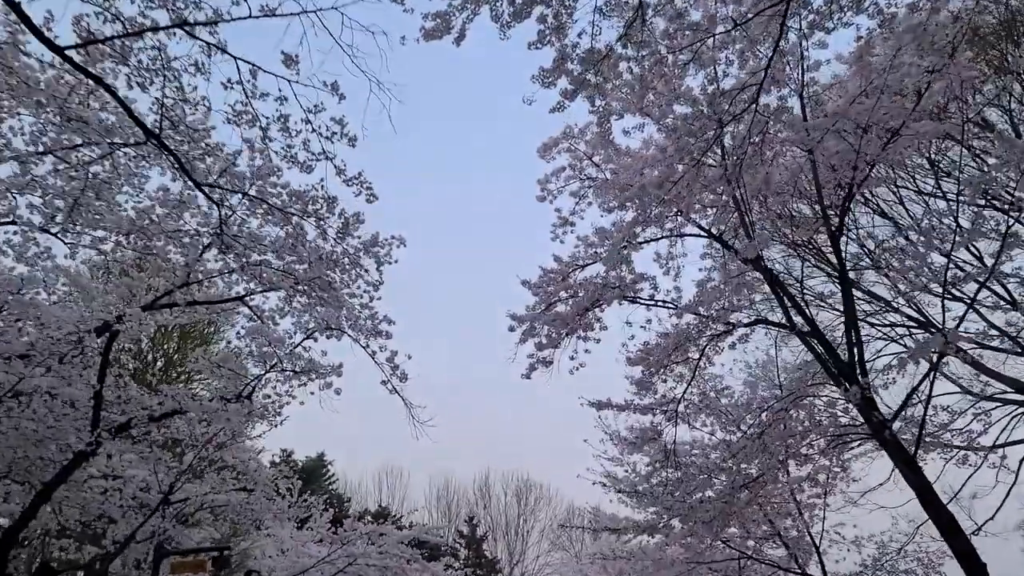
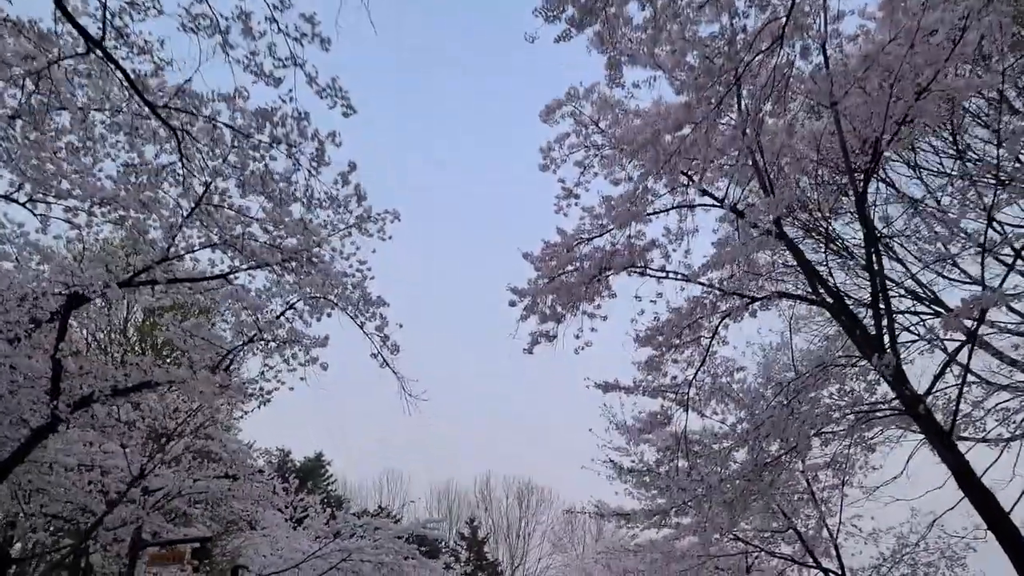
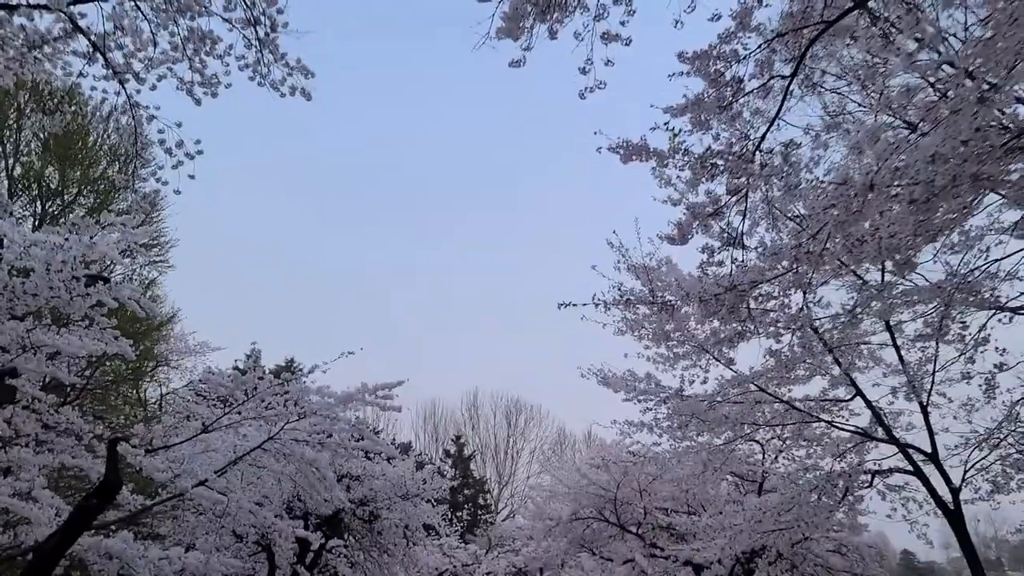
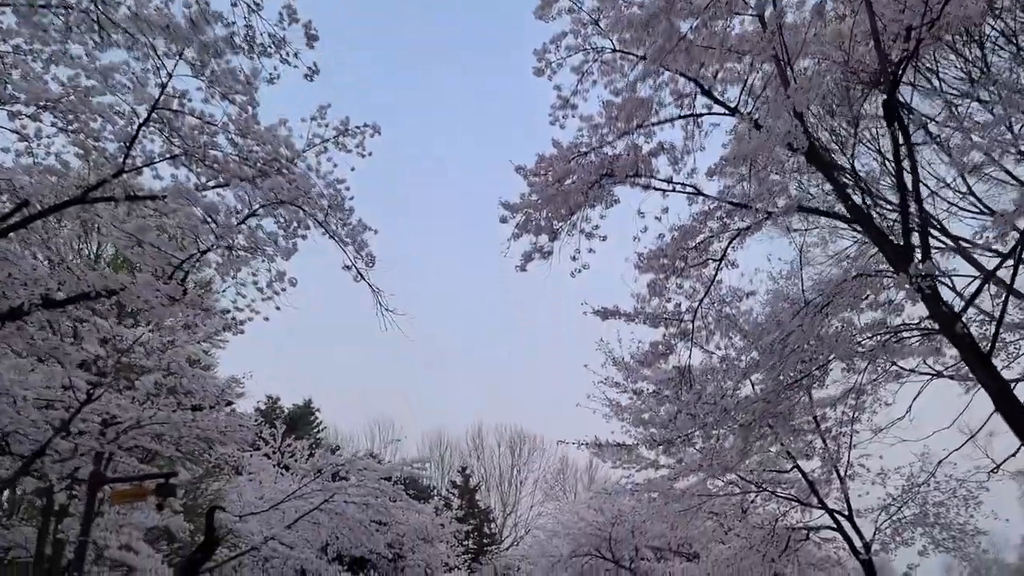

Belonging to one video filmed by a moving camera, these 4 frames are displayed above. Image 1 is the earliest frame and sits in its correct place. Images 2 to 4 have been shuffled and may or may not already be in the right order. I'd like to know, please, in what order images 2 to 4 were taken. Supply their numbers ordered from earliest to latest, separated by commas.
2, 4, 3
